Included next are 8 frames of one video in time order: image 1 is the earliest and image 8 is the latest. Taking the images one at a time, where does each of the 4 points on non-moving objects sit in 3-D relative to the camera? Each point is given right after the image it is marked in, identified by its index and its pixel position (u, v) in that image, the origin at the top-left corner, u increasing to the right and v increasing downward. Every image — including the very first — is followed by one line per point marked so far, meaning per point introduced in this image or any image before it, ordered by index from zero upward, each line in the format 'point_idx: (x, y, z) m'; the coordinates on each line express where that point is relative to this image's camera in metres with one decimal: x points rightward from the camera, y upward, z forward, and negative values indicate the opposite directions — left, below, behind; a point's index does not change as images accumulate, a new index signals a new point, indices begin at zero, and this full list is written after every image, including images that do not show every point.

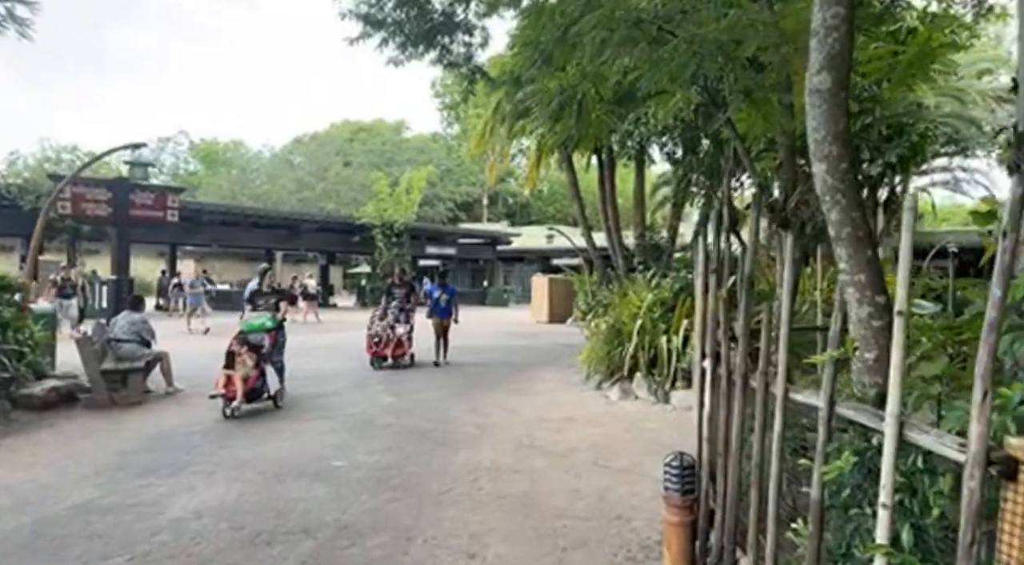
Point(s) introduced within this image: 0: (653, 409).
0: (+1.4, -1.2, +7.5) m
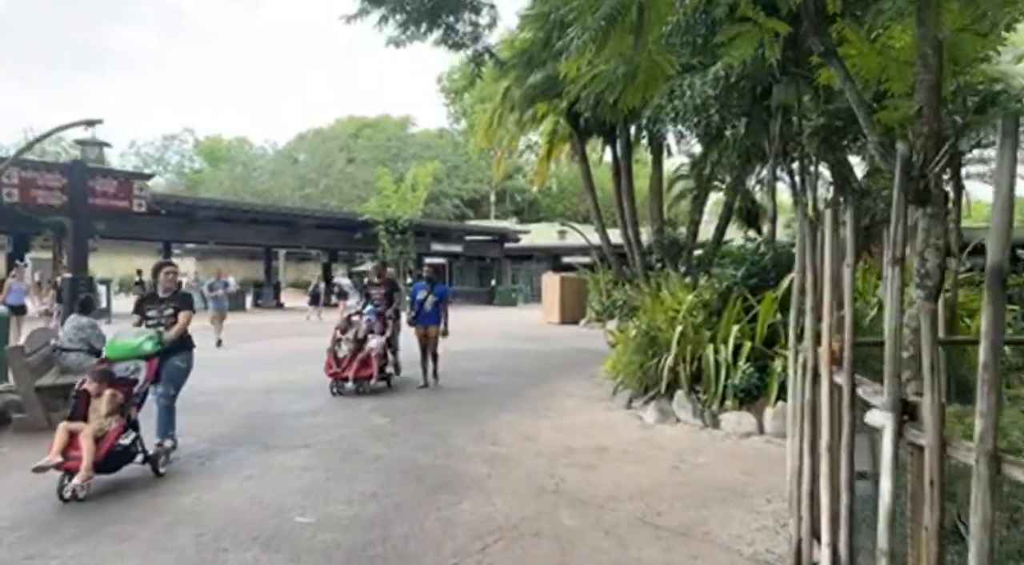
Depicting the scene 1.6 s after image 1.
0: (+1.5, -1.2, +6.1) m
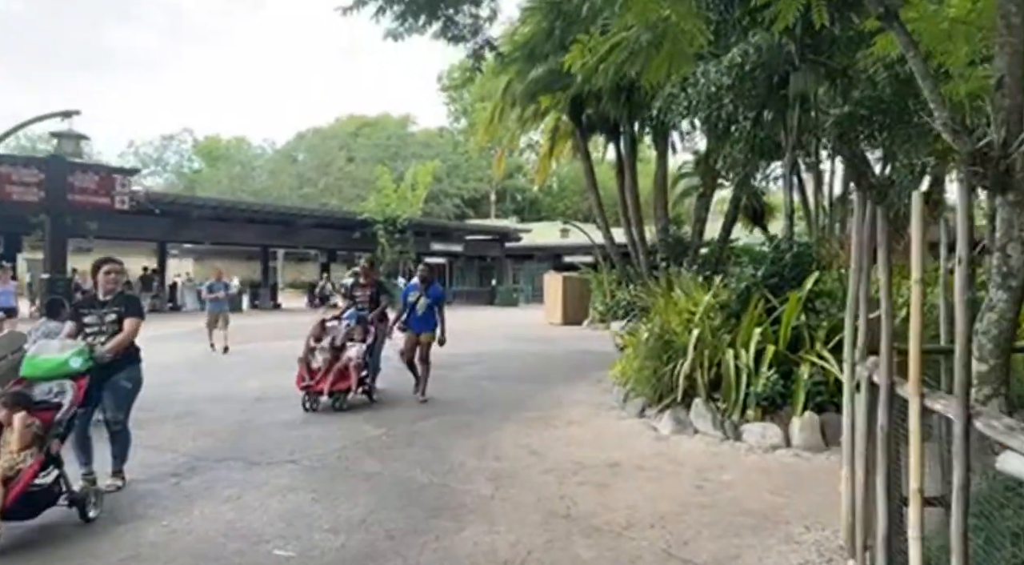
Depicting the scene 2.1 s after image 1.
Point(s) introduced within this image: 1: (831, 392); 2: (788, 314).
0: (+1.6, -1.2, +5.7) m
1: (+2.5, -0.9, +5.9) m
2: (+2.3, -0.2, +6.2) m
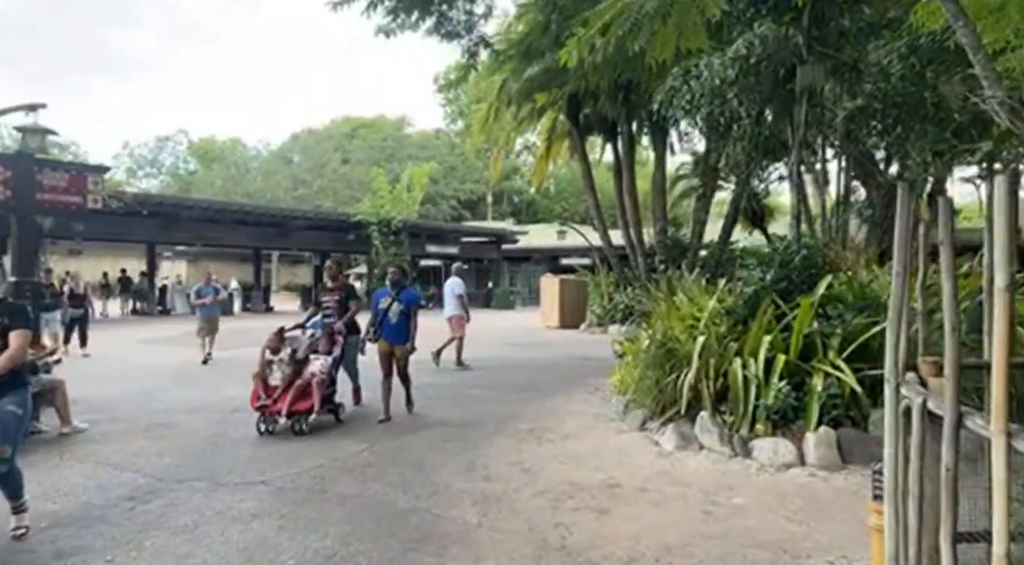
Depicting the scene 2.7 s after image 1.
0: (+1.5, -1.3, +5.2) m
1: (+2.4, -0.9, +5.5) m
2: (+2.2, -0.3, +5.8) m
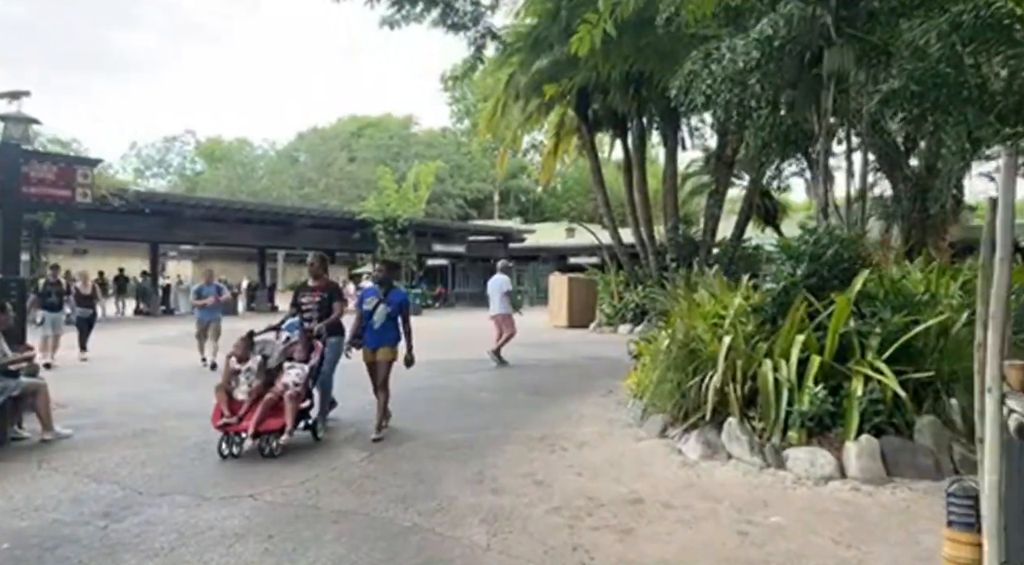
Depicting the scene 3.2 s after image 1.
0: (+1.6, -1.2, +4.8) m
1: (+2.5, -0.9, +5.0) m
2: (+2.3, -0.2, +5.3) m
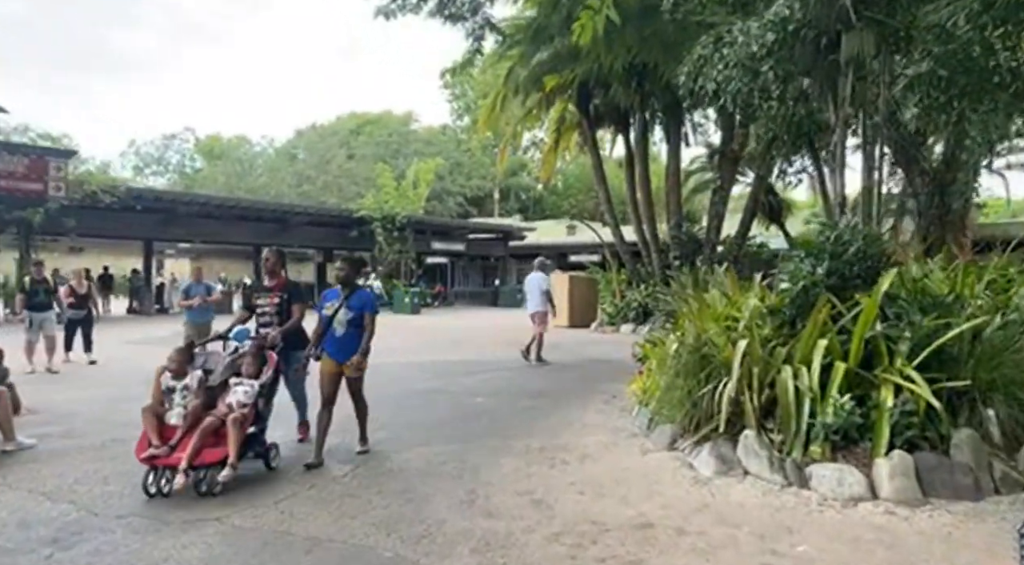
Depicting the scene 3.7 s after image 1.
0: (+1.5, -1.2, +4.3) m
1: (+2.5, -0.9, +4.6) m
2: (+2.3, -0.2, +4.9) m
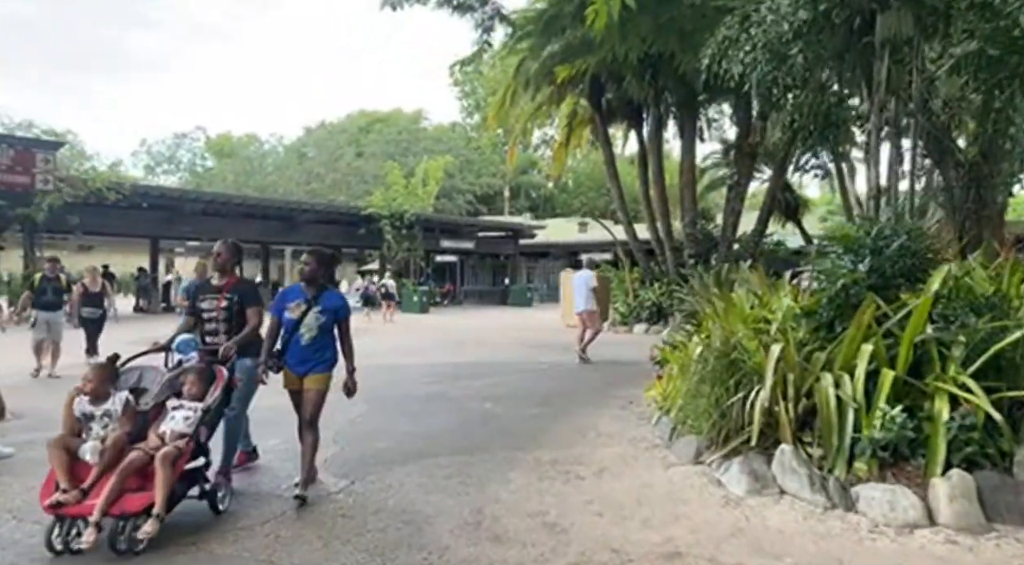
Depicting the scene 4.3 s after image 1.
0: (+1.6, -1.2, +3.8) m
1: (+2.5, -0.8, +4.1) m
2: (+2.3, -0.2, +4.4) m
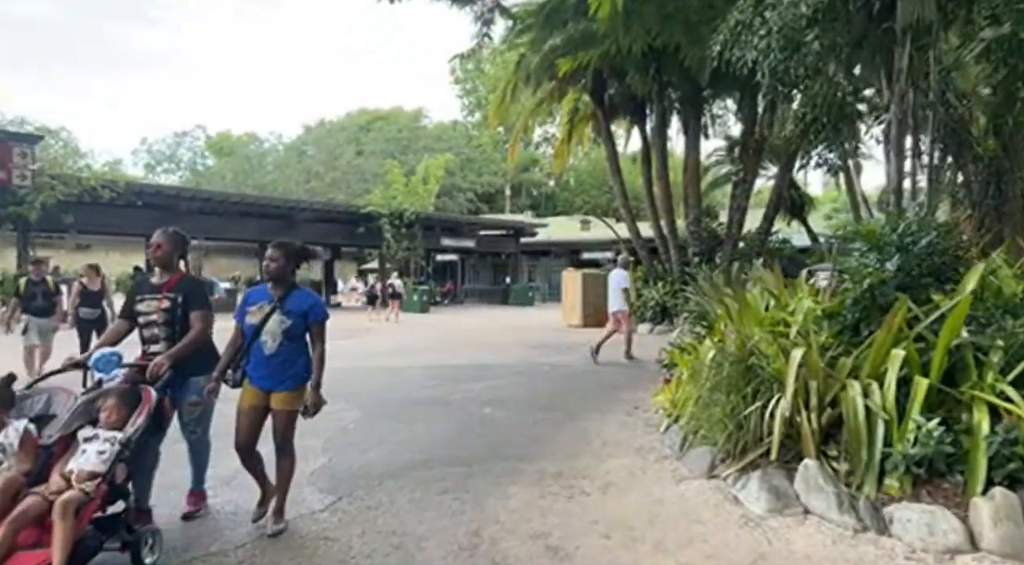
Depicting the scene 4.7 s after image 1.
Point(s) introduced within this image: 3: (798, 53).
0: (+1.6, -1.2, +3.5) m
1: (+2.5, -0.8, +3.7) m
2: (+2.3, -0.2, +4.0) m
3: (+2.5, +2.0, +6.6) m
